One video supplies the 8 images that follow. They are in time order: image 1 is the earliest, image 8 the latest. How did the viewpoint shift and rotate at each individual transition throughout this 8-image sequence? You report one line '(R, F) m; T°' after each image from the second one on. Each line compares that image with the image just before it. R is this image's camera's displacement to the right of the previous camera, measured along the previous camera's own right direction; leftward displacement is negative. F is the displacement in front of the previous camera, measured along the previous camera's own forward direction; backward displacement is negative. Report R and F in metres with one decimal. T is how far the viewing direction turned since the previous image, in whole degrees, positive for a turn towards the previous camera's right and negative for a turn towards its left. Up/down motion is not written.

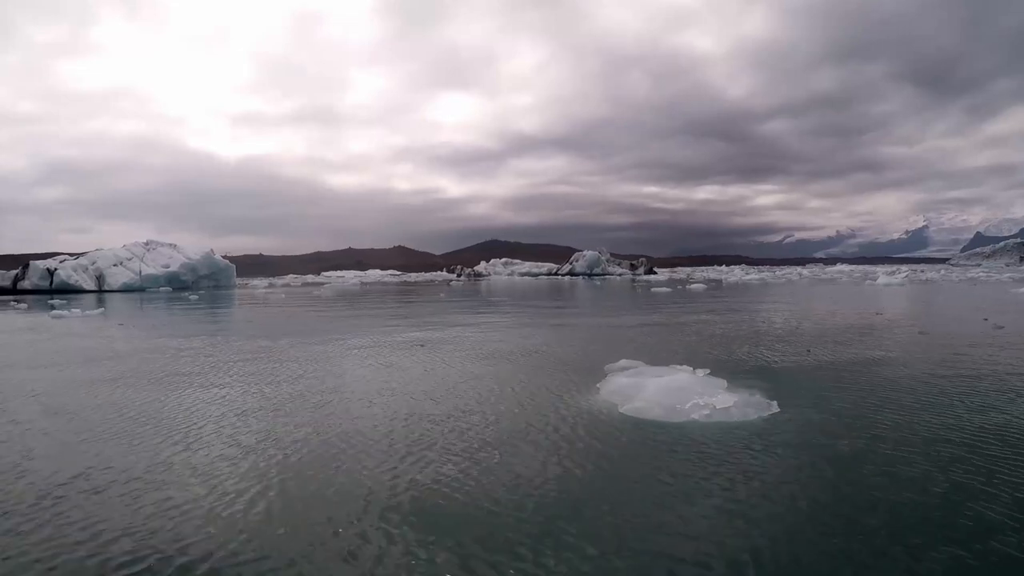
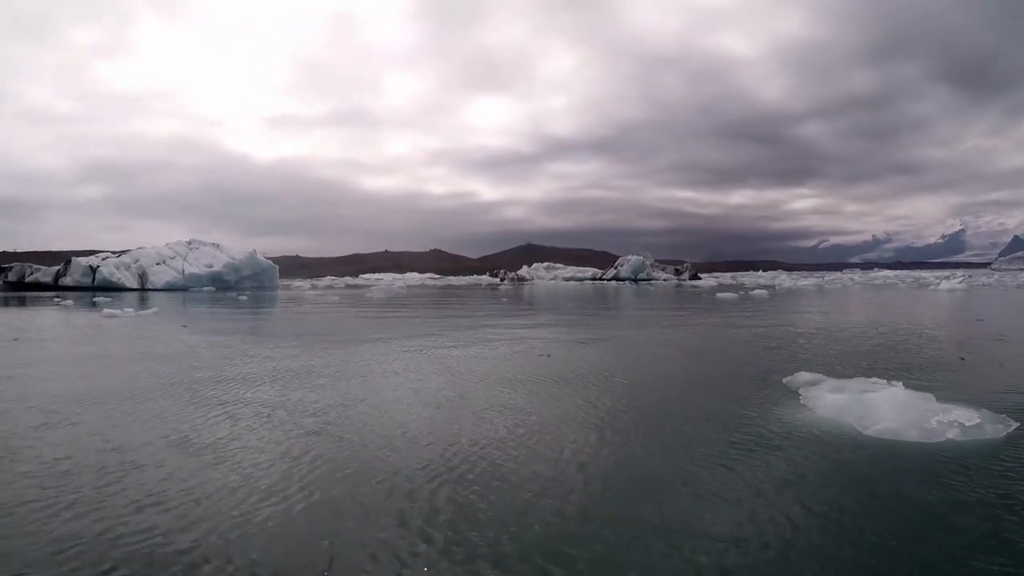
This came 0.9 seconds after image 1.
(-2.5, +1.3) m; -1°
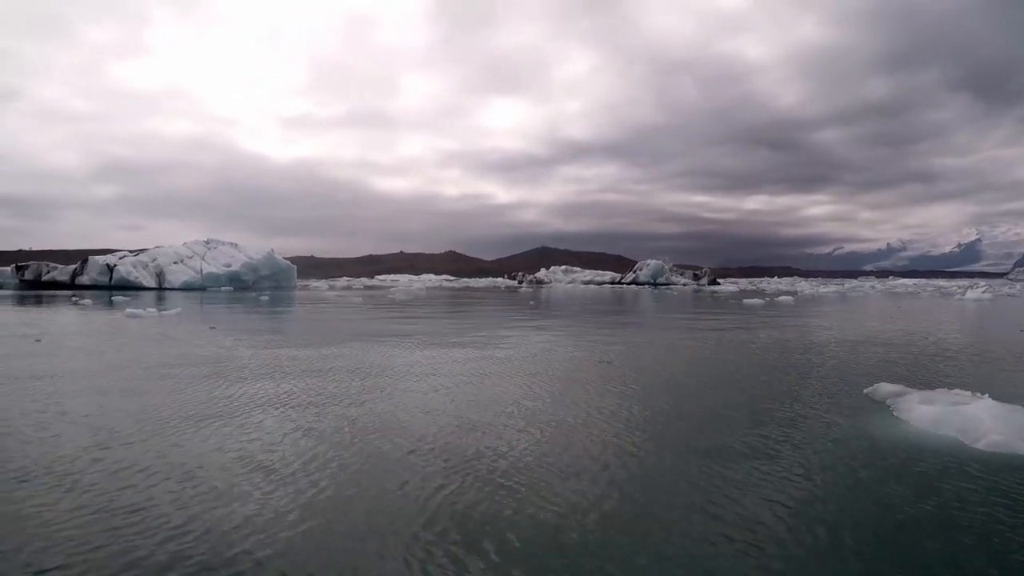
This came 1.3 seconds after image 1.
(-0.9, +0.4) m; 0°
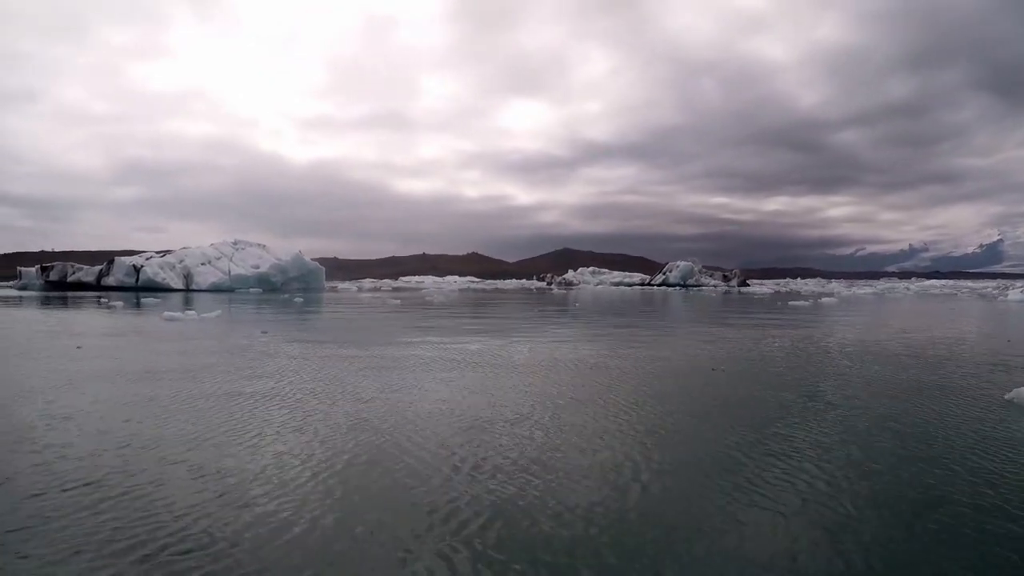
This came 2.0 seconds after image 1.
(-1.4, +0.6) m; 0°
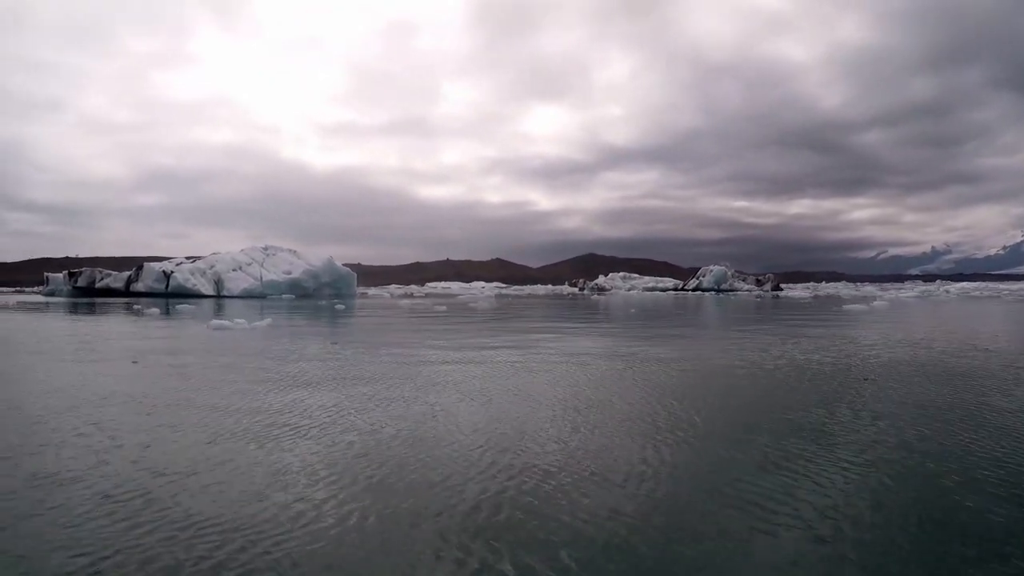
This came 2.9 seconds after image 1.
(-1.6, +0.7) m; 0°
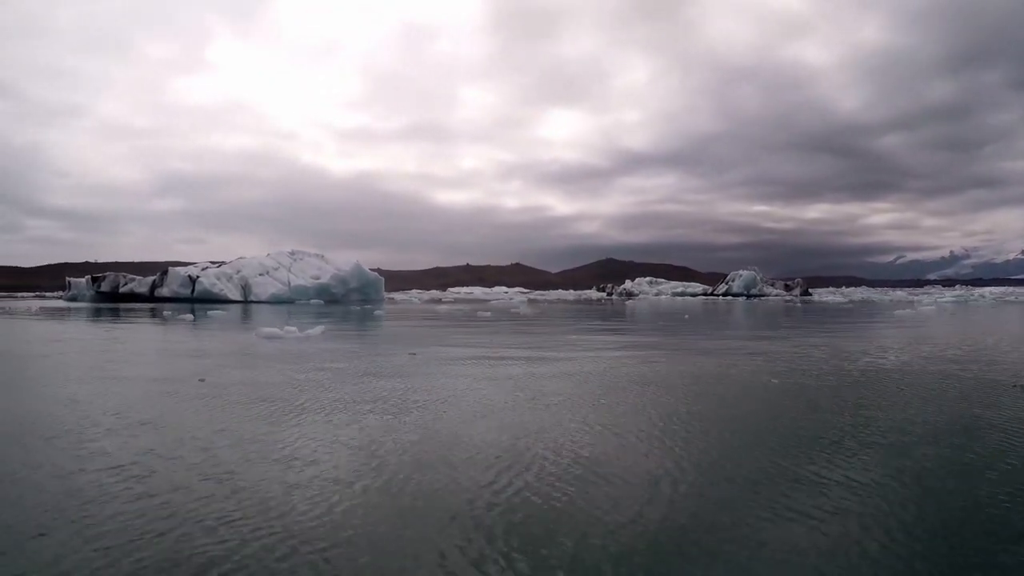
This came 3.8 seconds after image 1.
(-1.4, +0.6) m; 0°
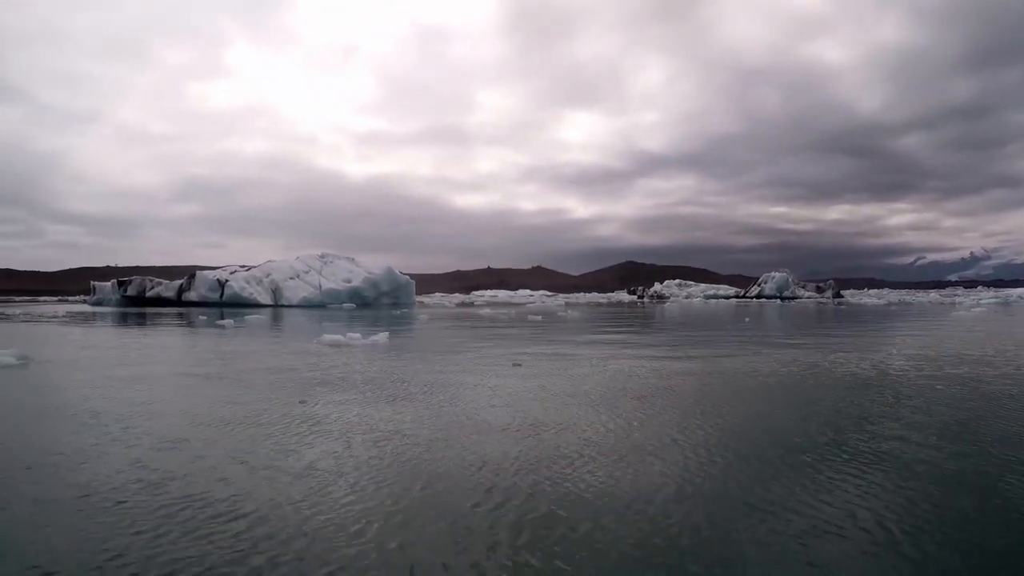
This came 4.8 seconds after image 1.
(-1.5, +0.7) m; 0°
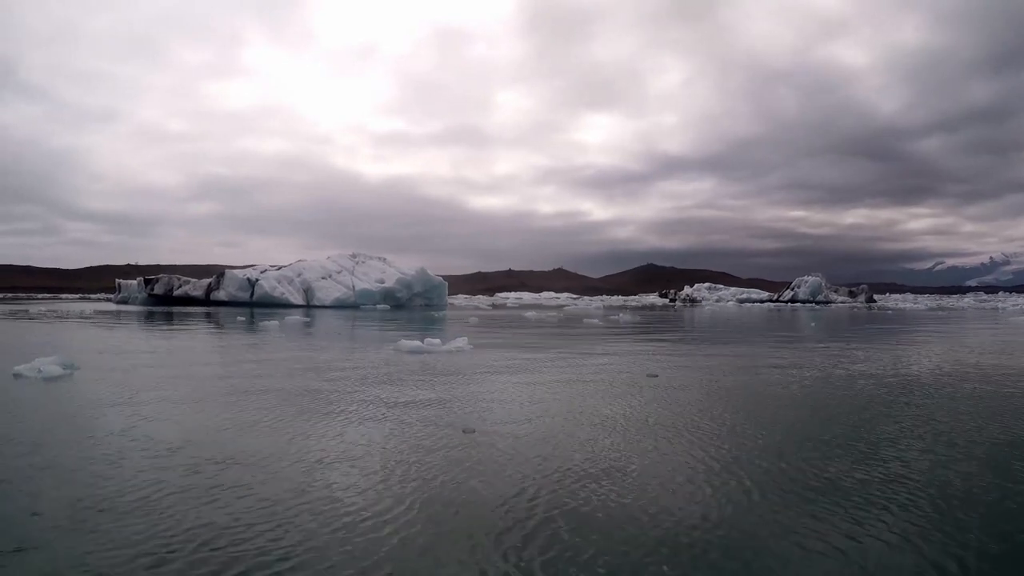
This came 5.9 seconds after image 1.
(-1.6, +0.7) m; 0°
